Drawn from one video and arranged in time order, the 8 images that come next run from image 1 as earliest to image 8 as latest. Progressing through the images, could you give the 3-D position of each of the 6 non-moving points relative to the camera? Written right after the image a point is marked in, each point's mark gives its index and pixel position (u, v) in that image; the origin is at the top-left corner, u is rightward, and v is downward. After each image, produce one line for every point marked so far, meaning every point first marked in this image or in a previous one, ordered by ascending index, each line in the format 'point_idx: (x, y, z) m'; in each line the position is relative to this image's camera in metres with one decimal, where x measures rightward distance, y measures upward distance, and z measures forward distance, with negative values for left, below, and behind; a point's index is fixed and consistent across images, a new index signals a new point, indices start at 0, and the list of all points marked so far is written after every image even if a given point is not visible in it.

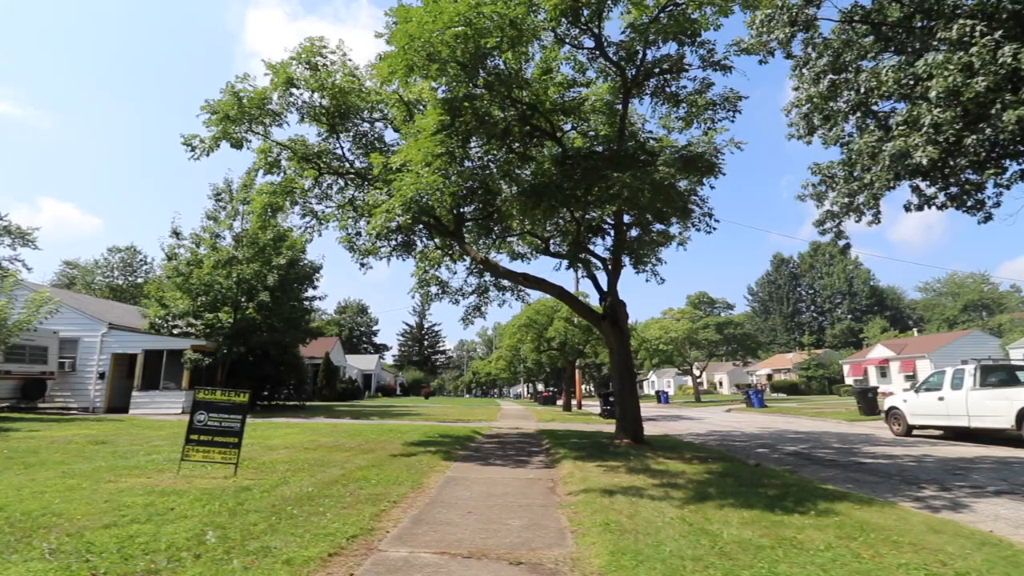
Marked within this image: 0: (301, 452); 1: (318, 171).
0: (-3.6, -2.9, +9.0) m
1: (-4.8, +2.9, +12.8) m
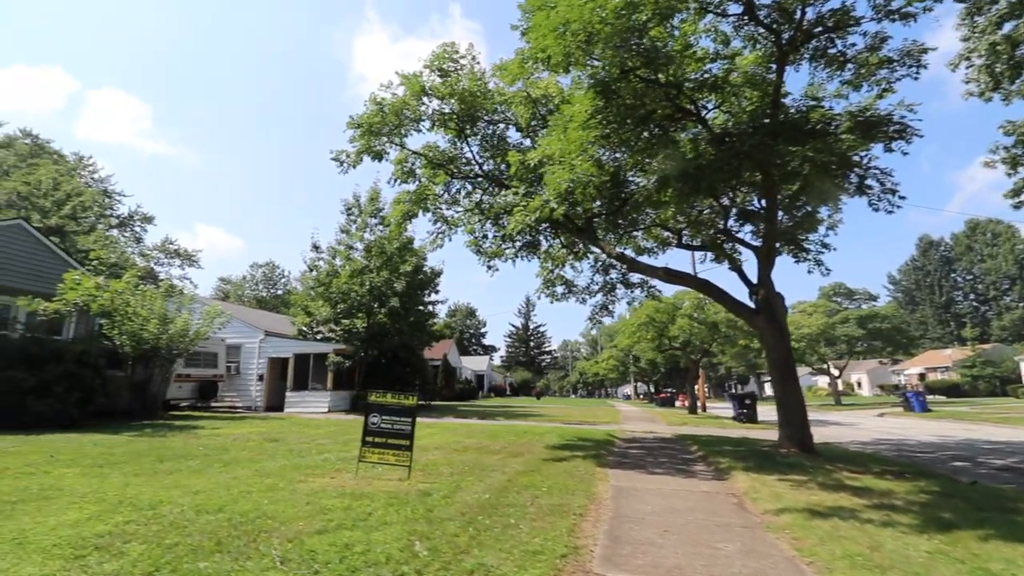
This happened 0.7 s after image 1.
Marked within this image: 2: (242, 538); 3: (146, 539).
0: (-1.0, -2.9, +9.0) m
1: (-1.6, +2.8, +12.9) m
2: (-1.9, -1.8, +3.7) m
3: (-2.5, -1.7, +3.5) m
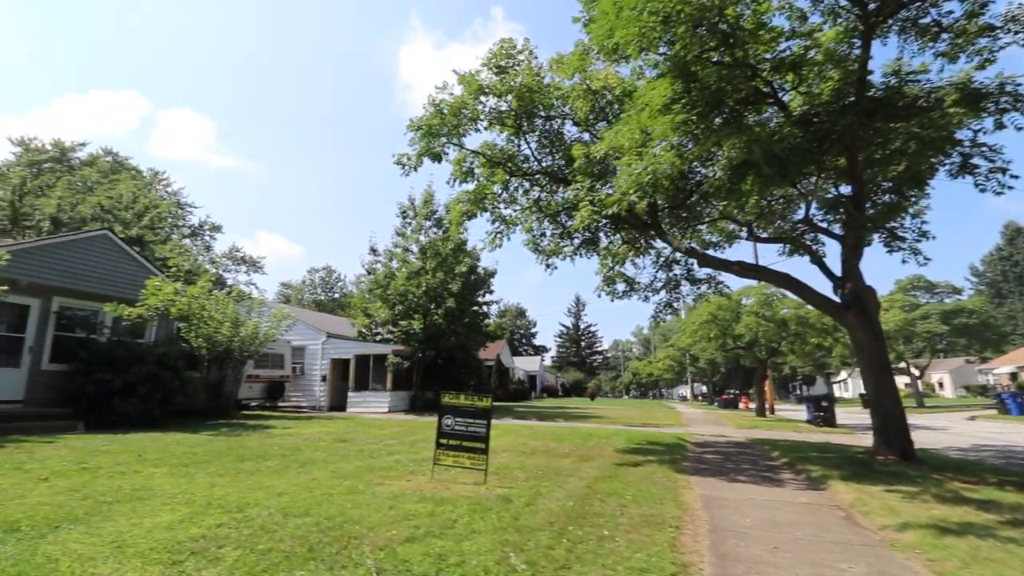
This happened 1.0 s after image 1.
0: (+0.2, -2.9, +8.8) m
1: (-0.1, +2.8, +12.7) m
2: (-1.2, -1.8, +3.6) m
3: (-1.8, -1.7, +3.4) m
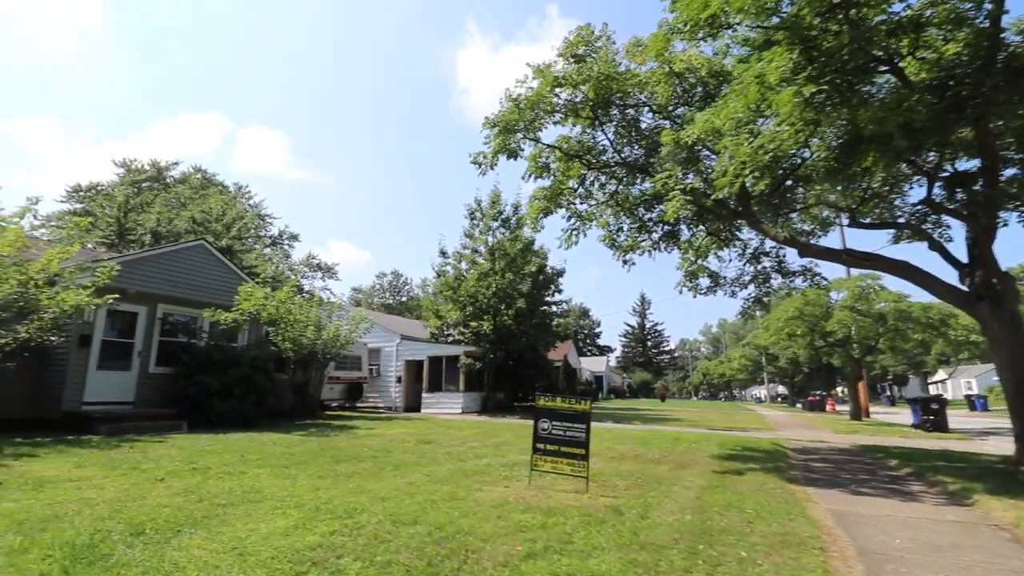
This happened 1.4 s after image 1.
0: (+1.7, -2.8, +8.4) m
1: (+1.7, +2.9, +12.3) m
2: (-0.4, -1.7, +3.3) m
3: (-1.0, -1.7, +3.3) m
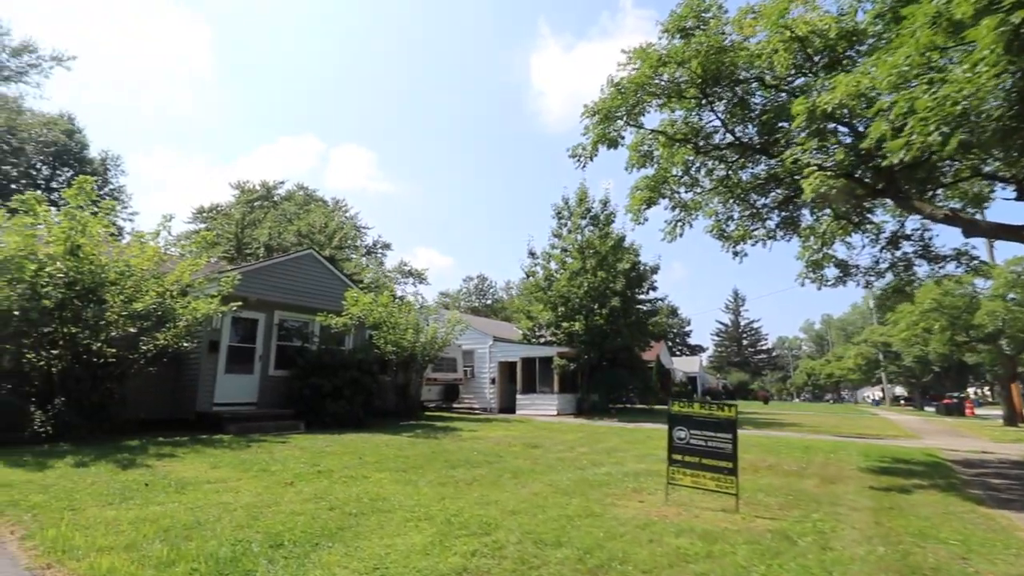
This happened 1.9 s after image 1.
0: (+3.4, -2.7, +7.5) m
1: (+3.9, +3.0, +11.4) m
2: (+0.6, -1.7, +2.8) m
3: (0.0, -1.6, +2.9) m
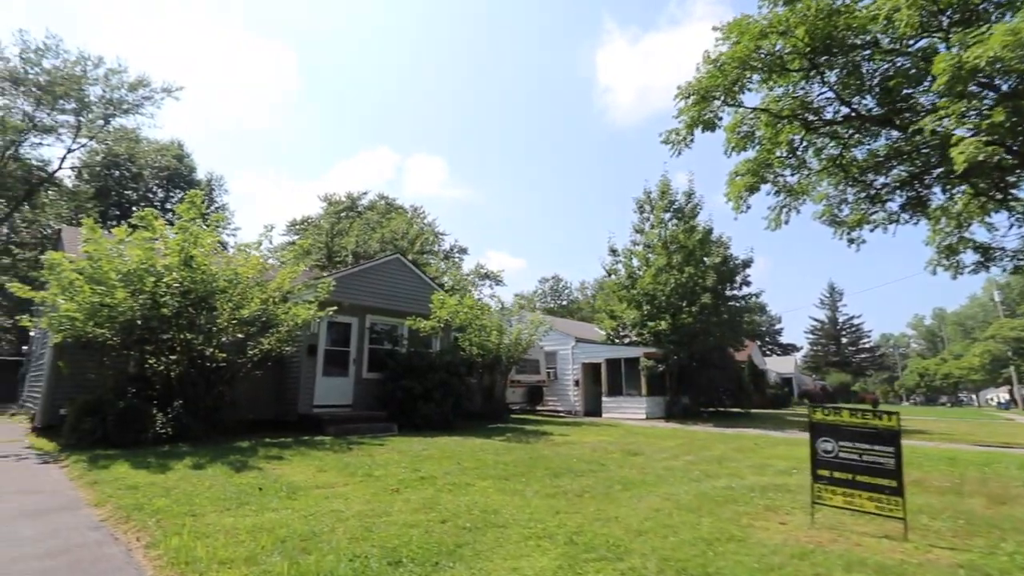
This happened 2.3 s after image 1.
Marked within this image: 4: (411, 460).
0: (+4.8, -2.5, +6.5) m
1: (+5.7, +3.1, +10.4) m
2: (+1.3, -1.6, +2.3) m
3: (+0.7, -1.6, +2.4) m
4: (-1.4, -2.4, +7.1) m
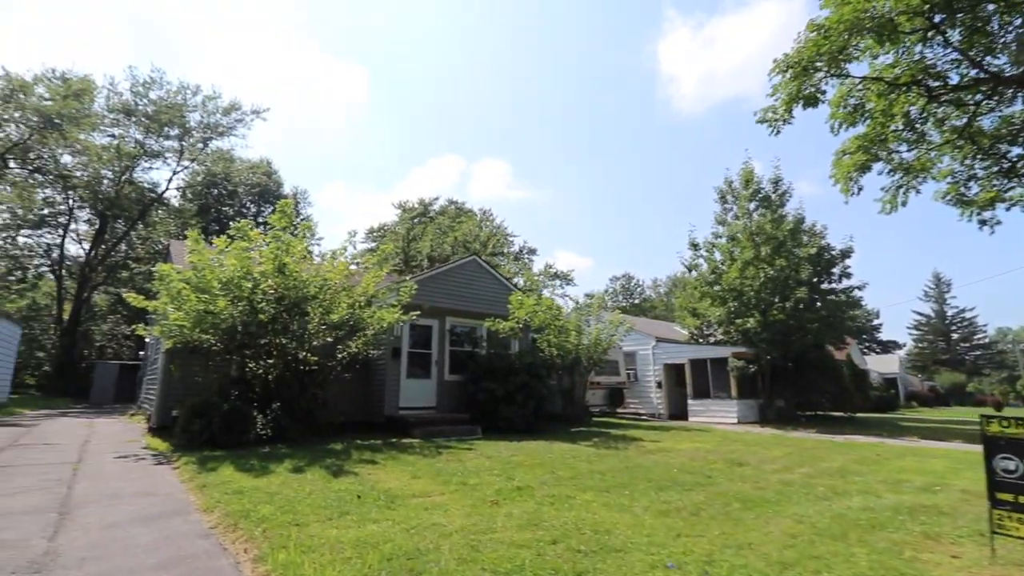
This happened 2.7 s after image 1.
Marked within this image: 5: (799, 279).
0: (+5.9, -2.4, +5.4) m
1: (+7.2, +3.3, +9.1) m
2: (+1.9, -1.5, +1.7) m
3: (+1.3, -1.5, +1.9) m
4: (-0.1, -2.4, +6.8) m
5: (+10.6, +0.4, +19.3) m
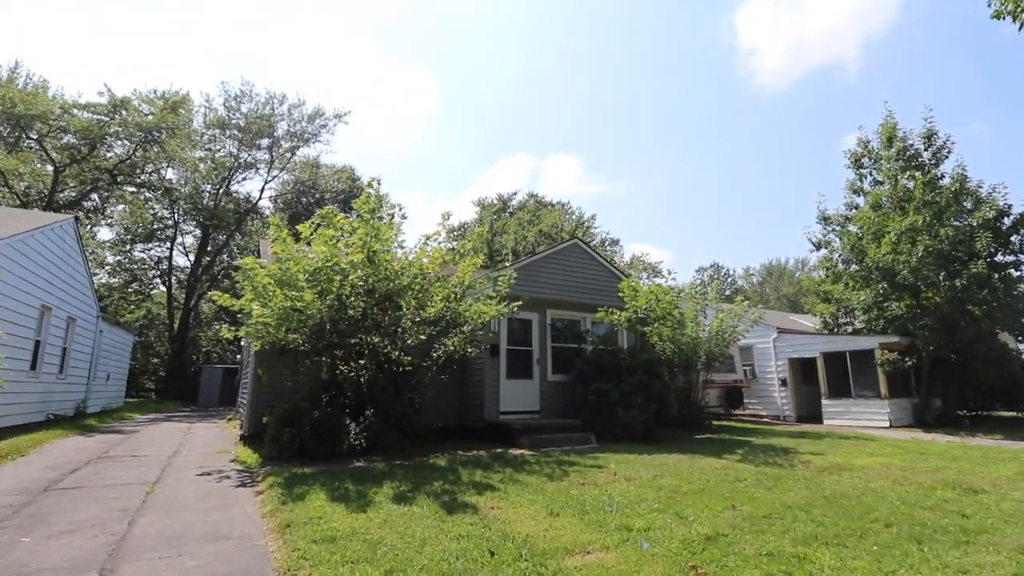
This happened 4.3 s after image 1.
0: (+7.2, -1.9, +2.9) m
1: (+8.8, +3.9, +6.4) m
2: (+2.7, -1.2, -0.2) m
3: (+2.1, -1.2, +0.1) m
4: (+1.5, -2.1, +5.1) m
5: (+13.8, +1.1, +15.9) m
